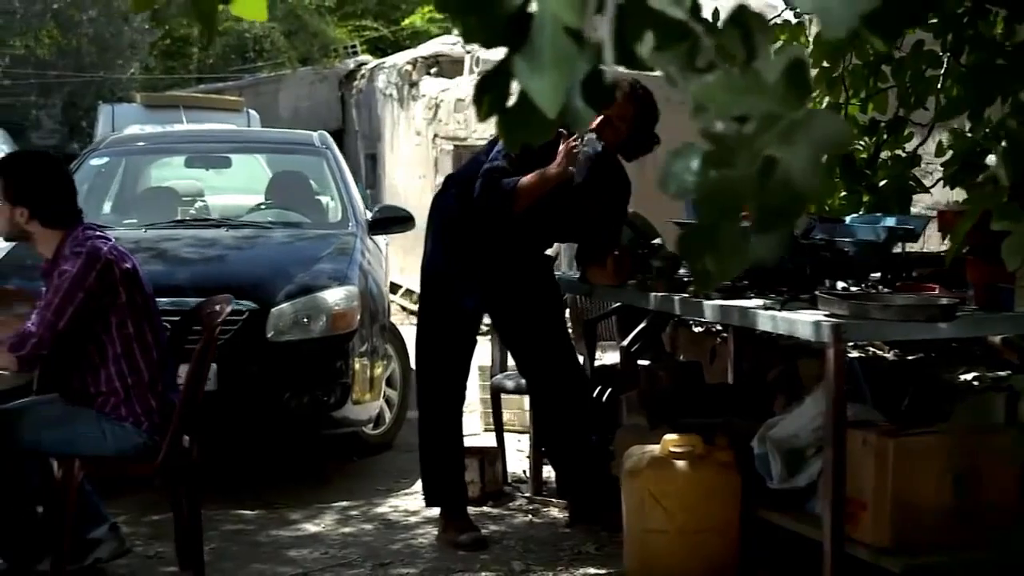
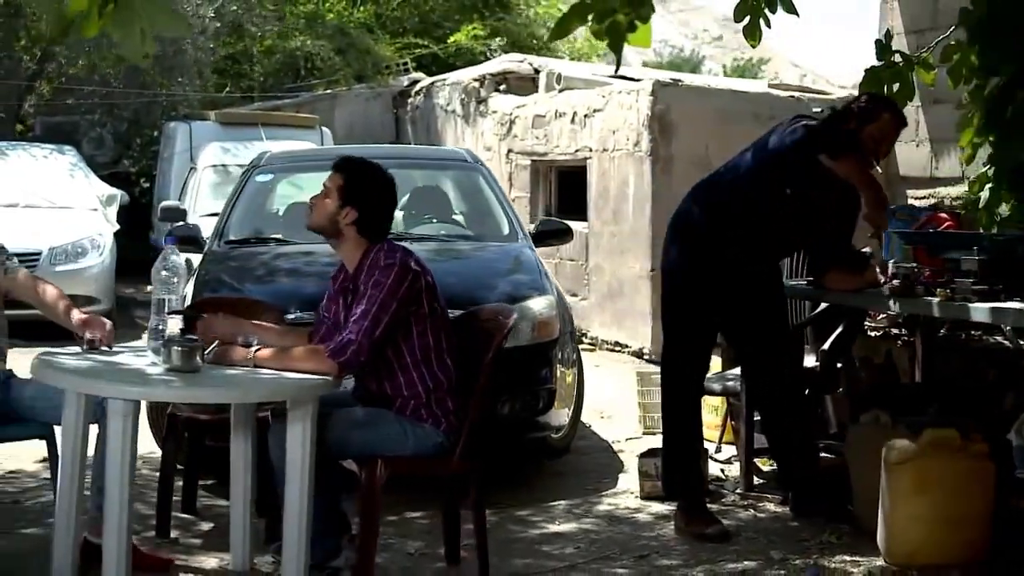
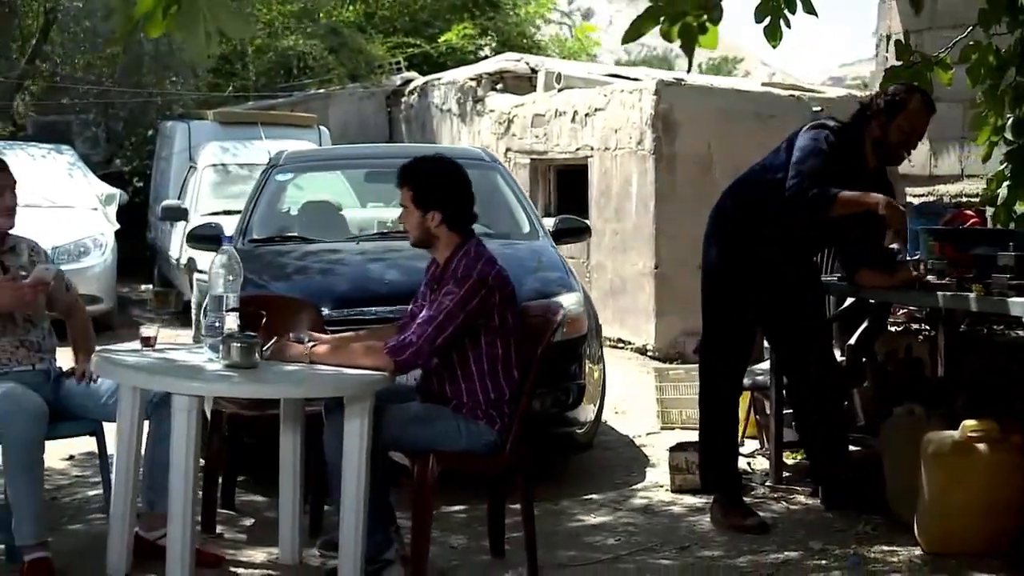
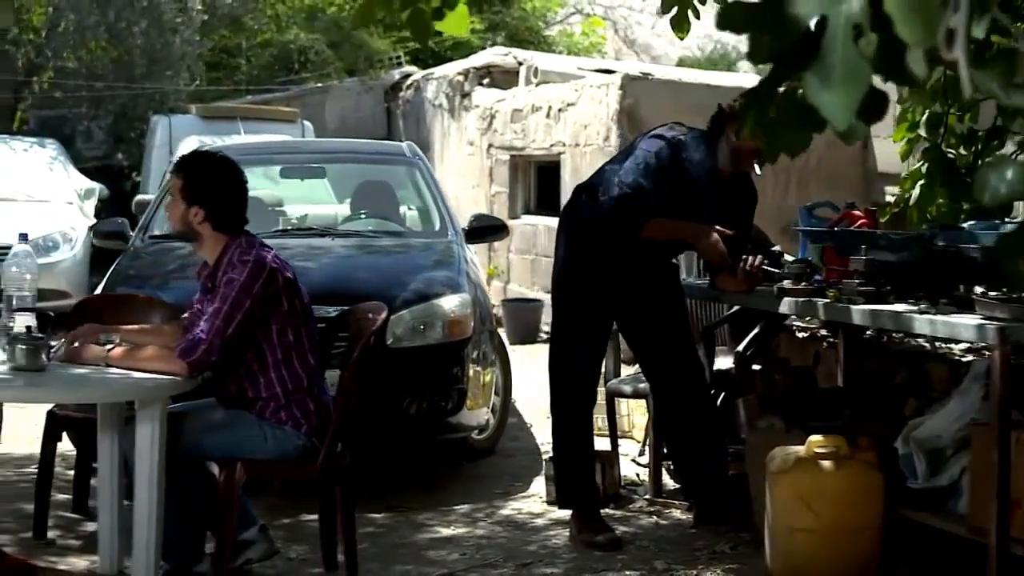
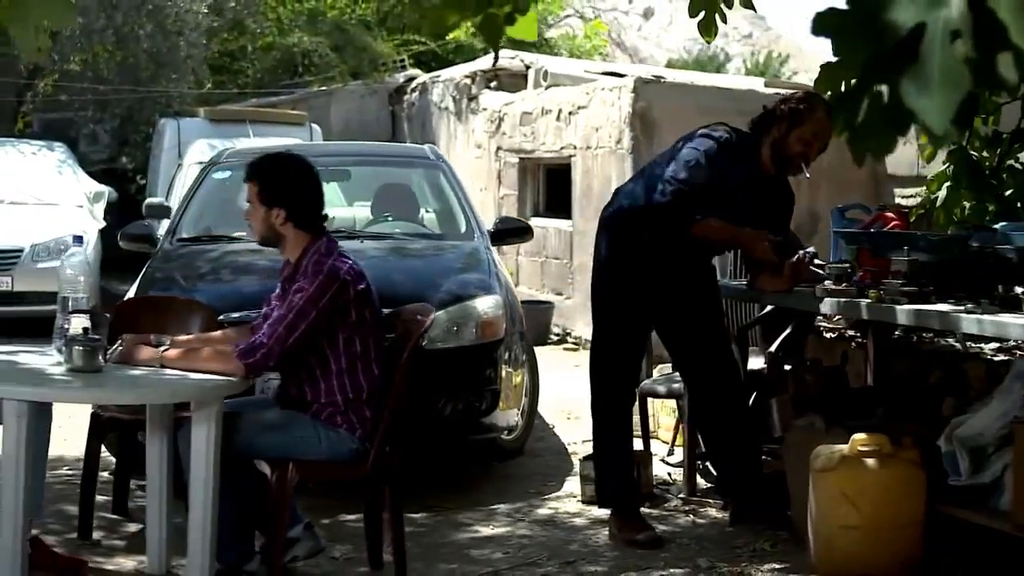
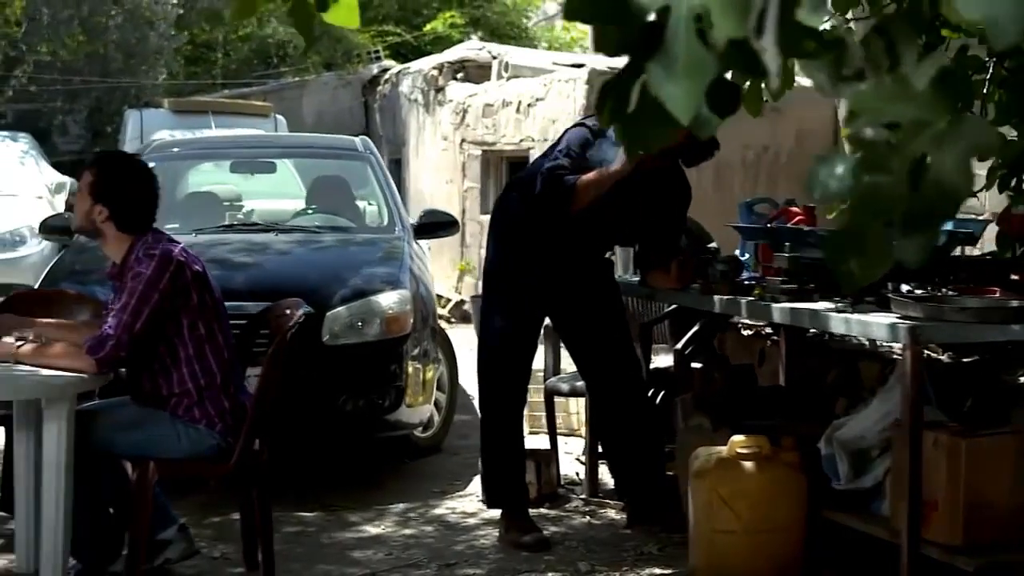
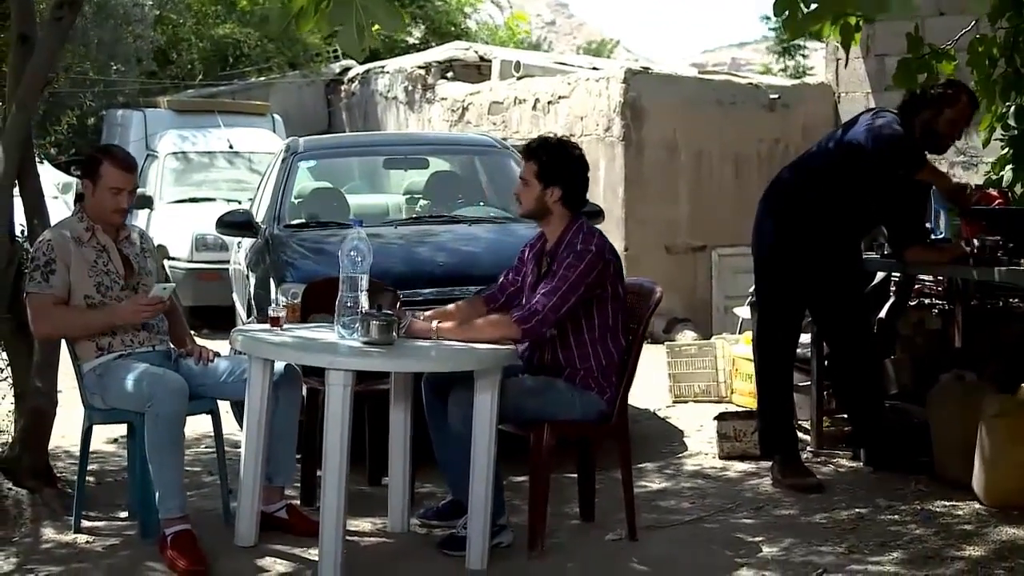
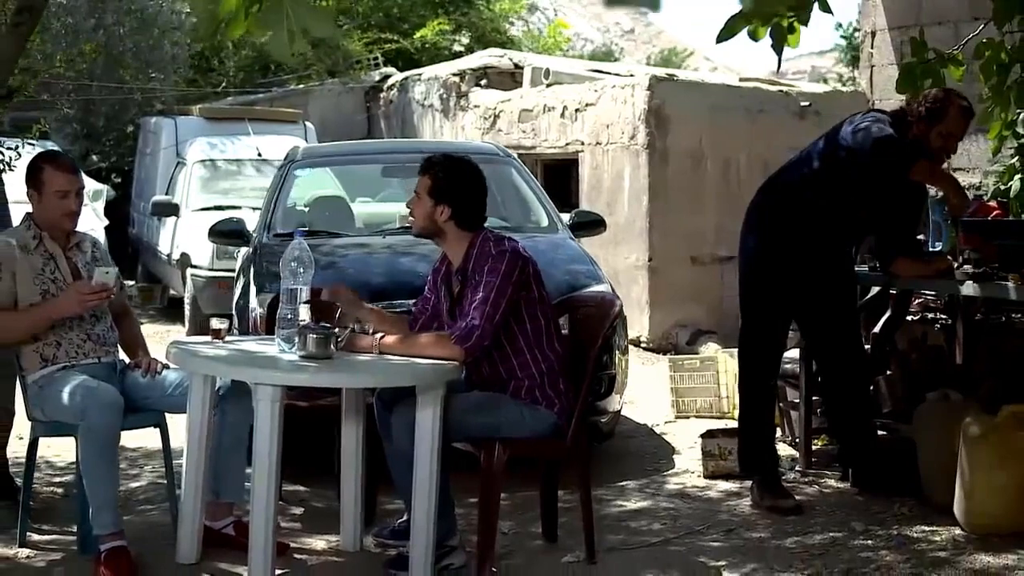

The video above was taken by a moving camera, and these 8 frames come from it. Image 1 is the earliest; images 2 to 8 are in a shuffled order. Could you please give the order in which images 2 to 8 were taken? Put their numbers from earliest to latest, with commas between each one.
6, 4, 5, 2, 3, 8, 7
